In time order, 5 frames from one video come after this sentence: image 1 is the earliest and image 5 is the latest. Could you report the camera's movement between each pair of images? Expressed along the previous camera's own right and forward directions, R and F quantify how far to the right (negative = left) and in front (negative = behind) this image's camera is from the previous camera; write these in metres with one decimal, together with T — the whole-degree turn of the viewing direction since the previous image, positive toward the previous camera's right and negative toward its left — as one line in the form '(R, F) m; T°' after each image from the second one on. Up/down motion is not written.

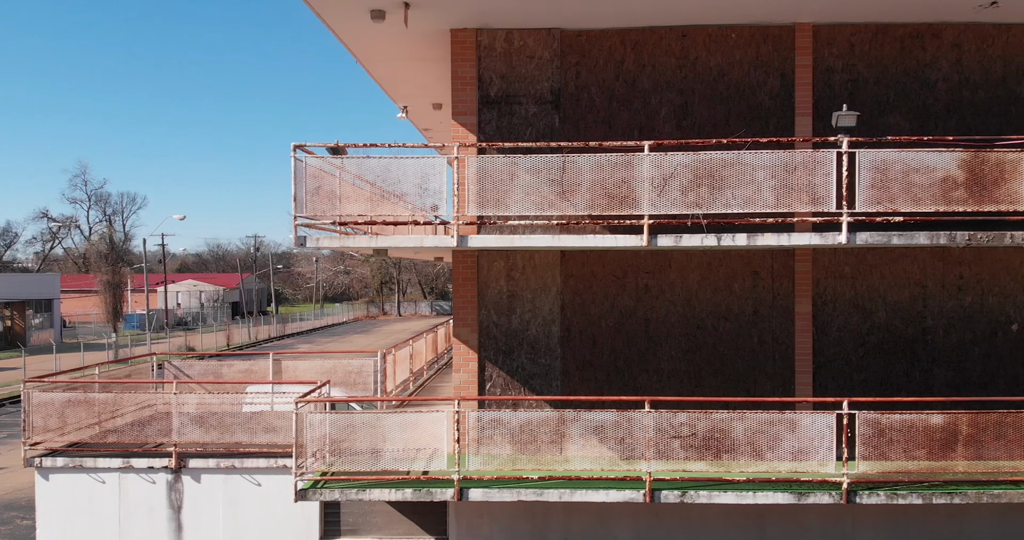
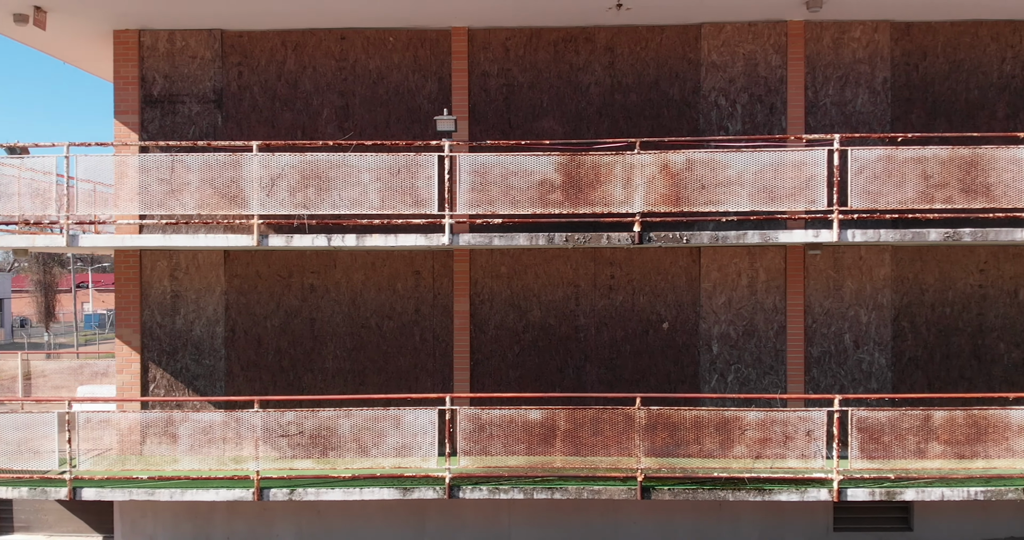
(+2.9, -0.1) m; 0°
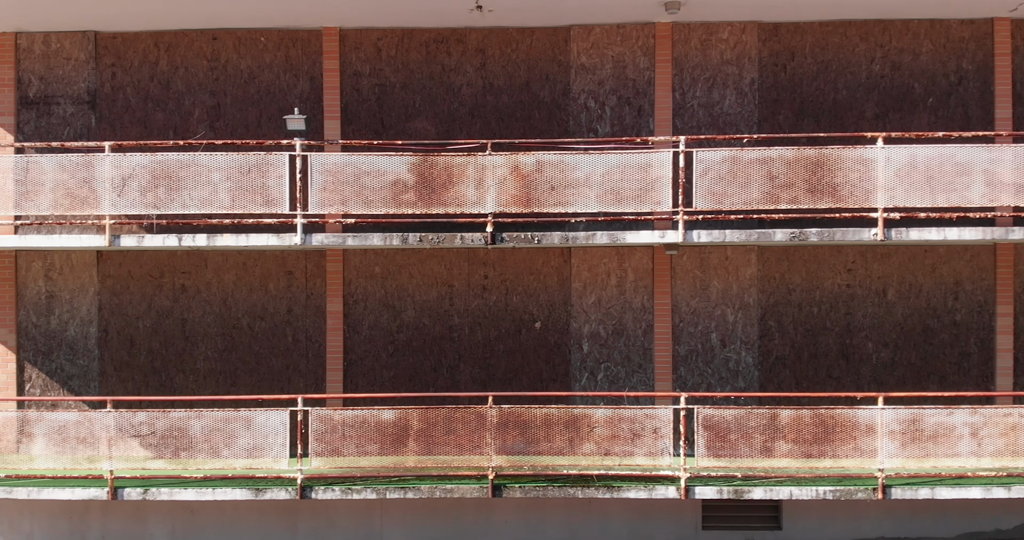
(+1.1, 0.0) m; 0°
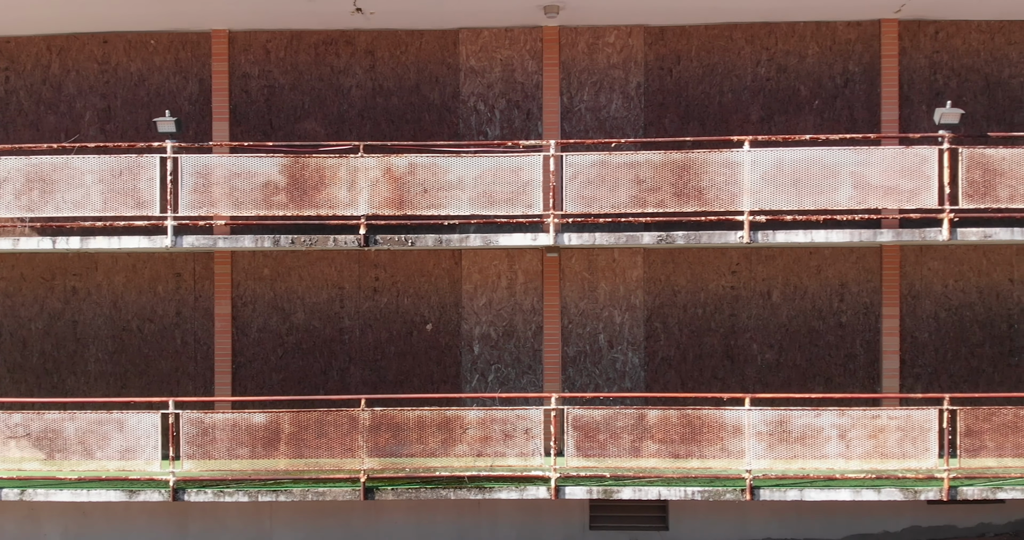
(+1.0, 0.0) m; 0°
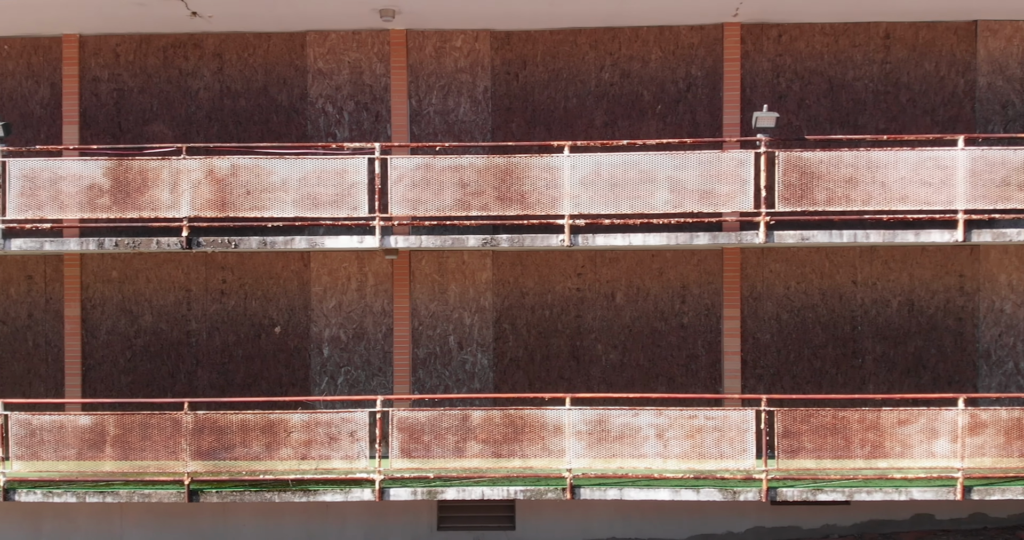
(+1.4, 0.0) m; -1°
